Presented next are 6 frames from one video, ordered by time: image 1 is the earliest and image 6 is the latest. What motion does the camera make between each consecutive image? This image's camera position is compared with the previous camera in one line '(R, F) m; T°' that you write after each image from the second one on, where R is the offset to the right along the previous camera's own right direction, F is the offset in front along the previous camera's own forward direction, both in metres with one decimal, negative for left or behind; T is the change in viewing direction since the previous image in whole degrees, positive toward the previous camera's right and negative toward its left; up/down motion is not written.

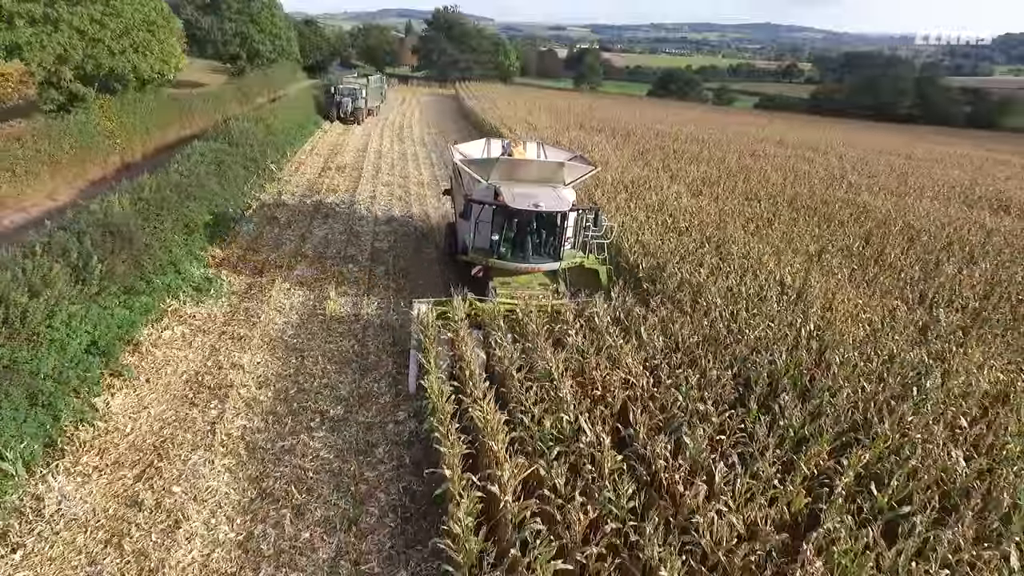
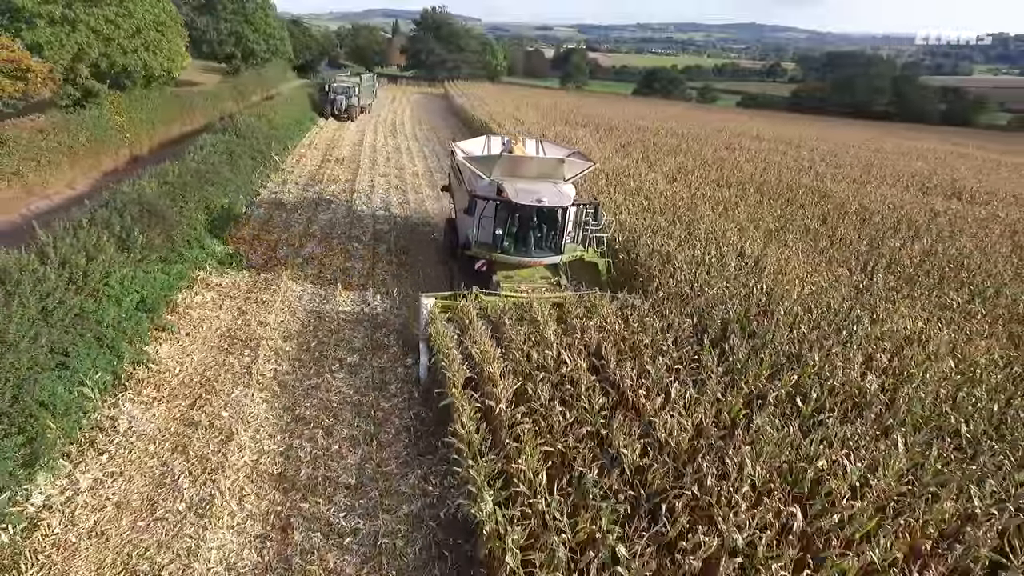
(0.0, -1.0) m; +1°
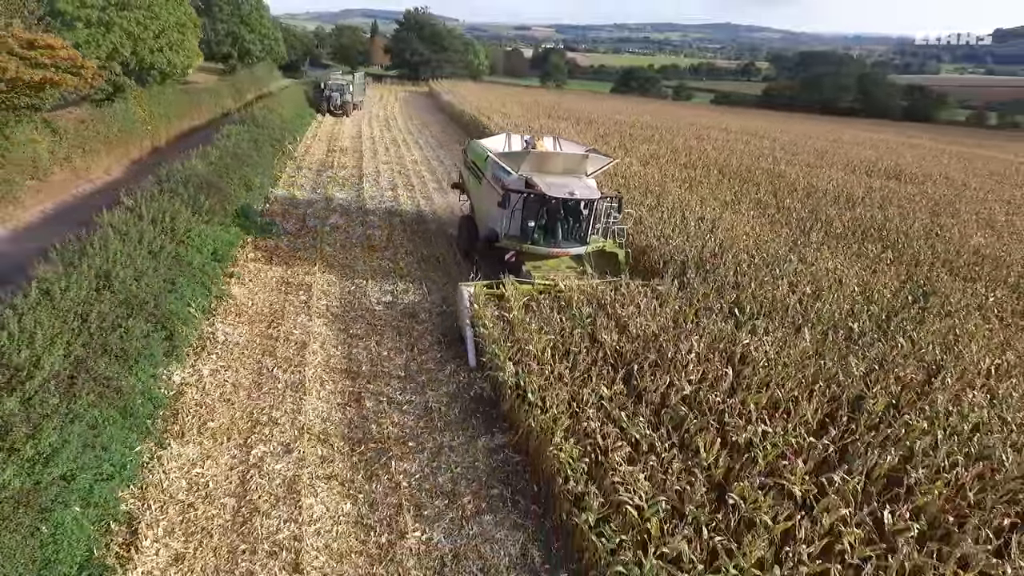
(-0.3, -1.8) m; +2°
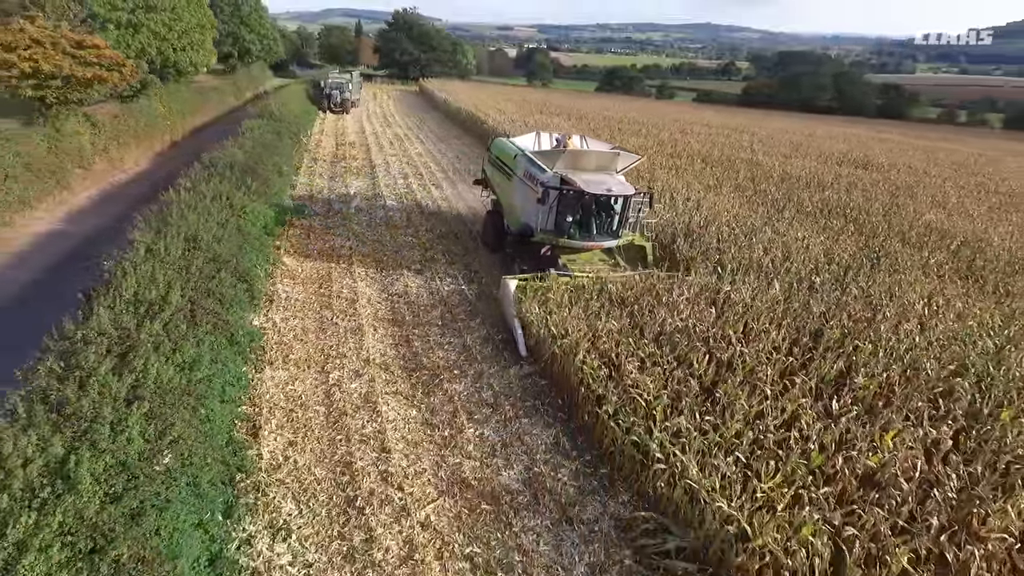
(-0.5, -1.3) m; +1°
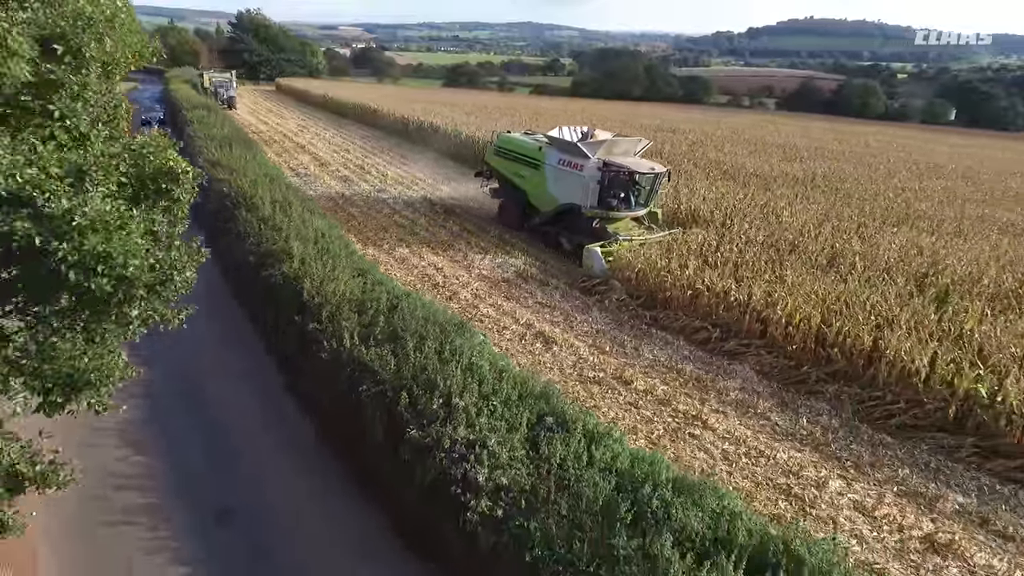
(-2.5, -4.7) m; +14°
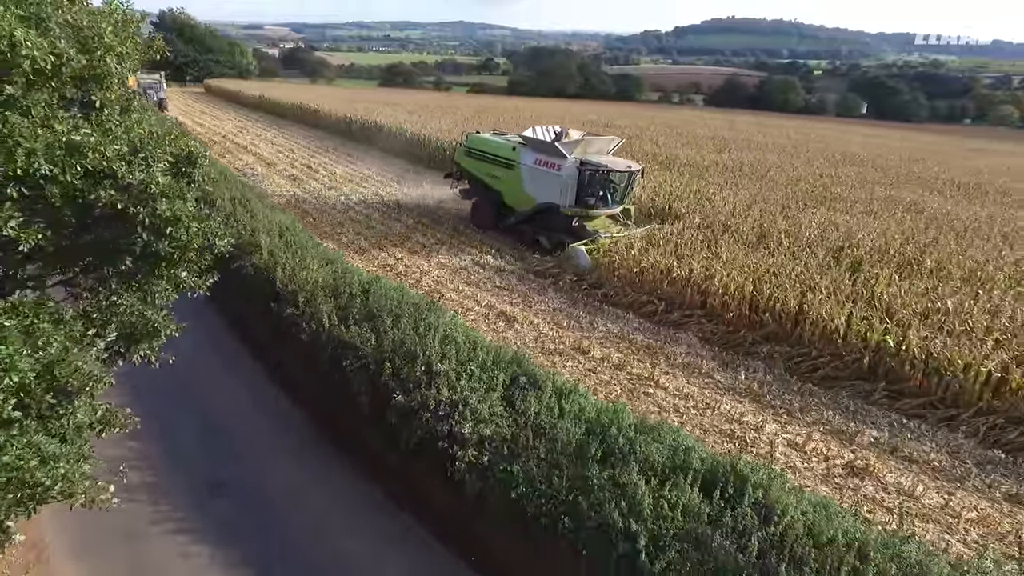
(-0.3, -0.5) m; +5°
